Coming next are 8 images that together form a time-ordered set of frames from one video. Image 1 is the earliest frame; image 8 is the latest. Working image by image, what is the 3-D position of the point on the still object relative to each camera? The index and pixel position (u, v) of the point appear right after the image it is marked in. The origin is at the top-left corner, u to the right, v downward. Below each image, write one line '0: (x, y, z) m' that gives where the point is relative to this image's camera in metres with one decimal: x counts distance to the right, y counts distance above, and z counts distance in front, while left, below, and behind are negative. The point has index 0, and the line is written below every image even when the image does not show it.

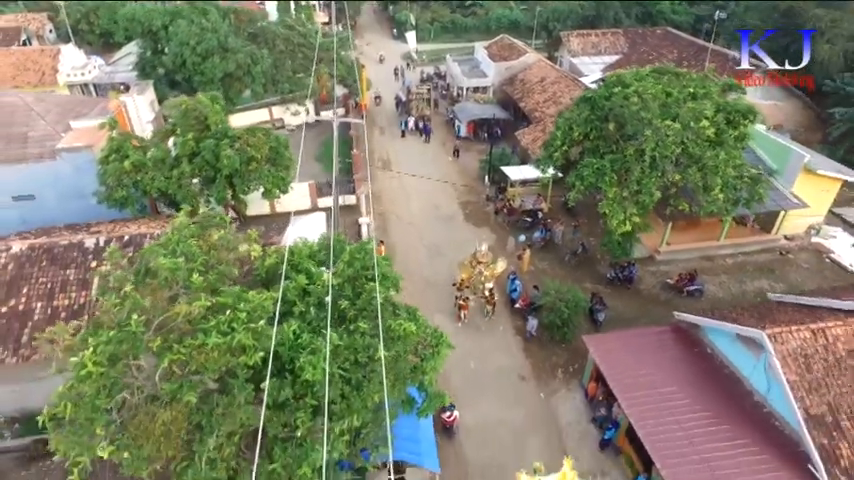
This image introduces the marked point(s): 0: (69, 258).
0: (-10.9, -0.5, +16.1) m
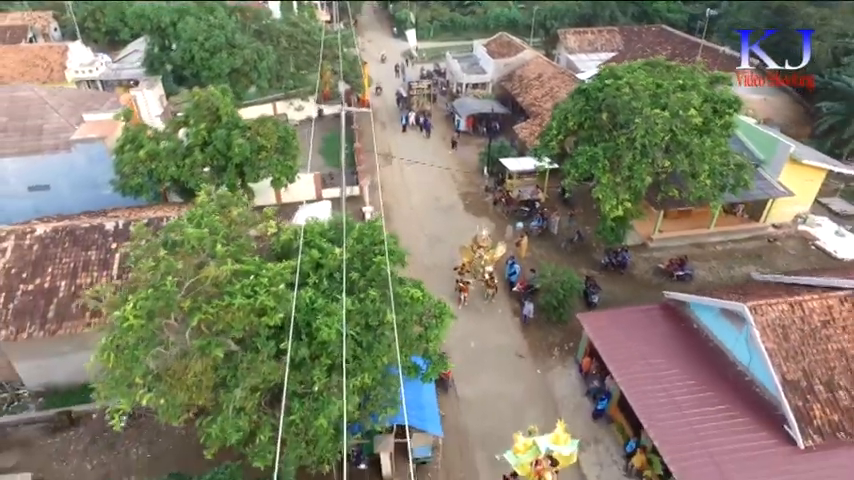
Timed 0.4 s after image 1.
0: (-10.8, 0.0, +17.0) m
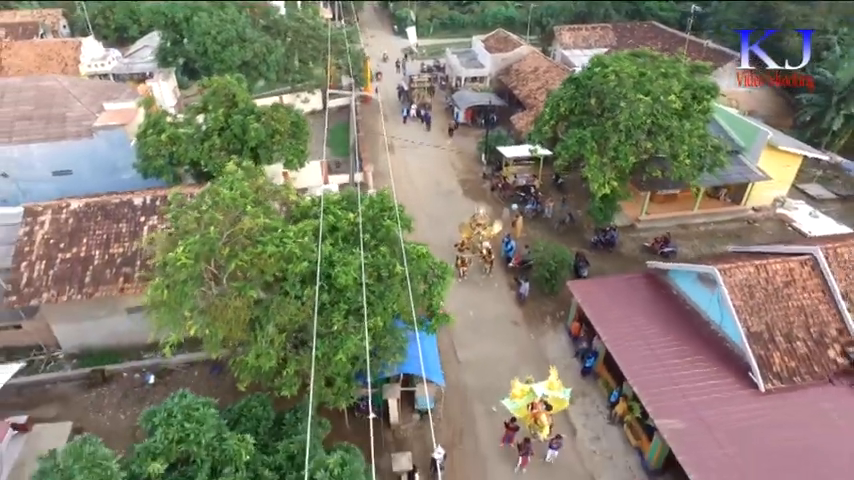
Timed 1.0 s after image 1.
0: (-10.7, +0.9, +18.5) m
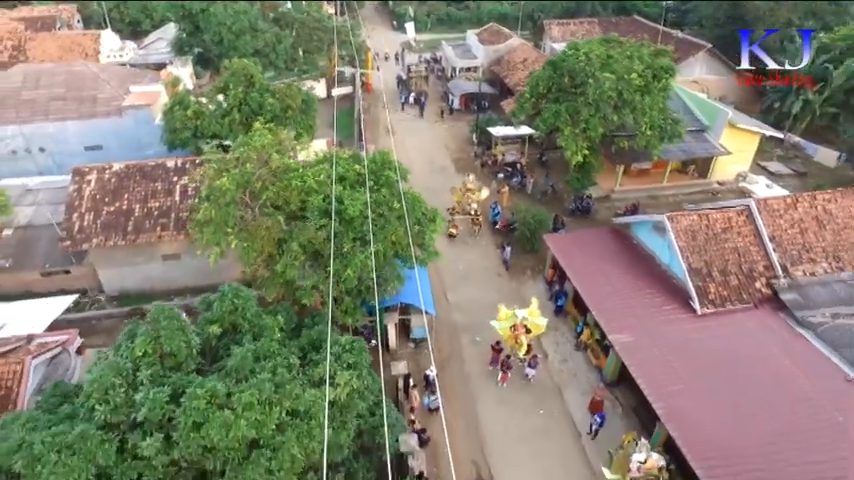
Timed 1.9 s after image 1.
0: (-10.9, +2.7, +21.4) m
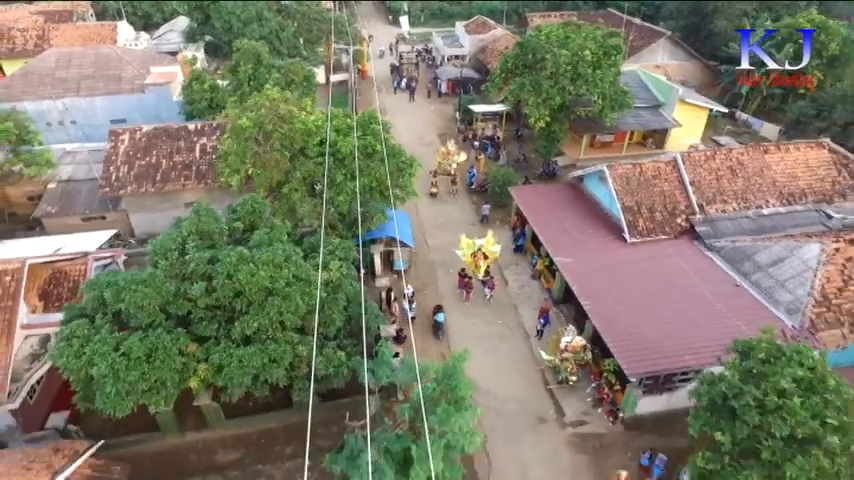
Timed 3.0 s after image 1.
0: (-11.7, +5.0, +25.2) m
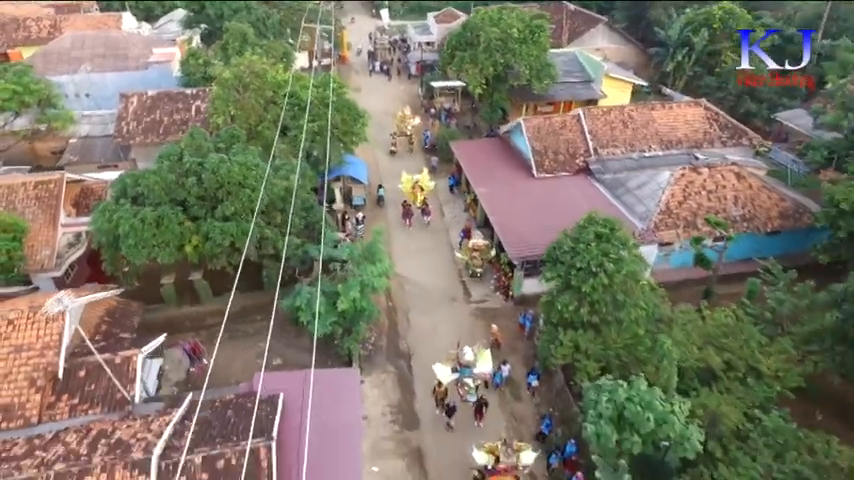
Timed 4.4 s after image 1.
0: (-14.3, +8.2, +30.7) m
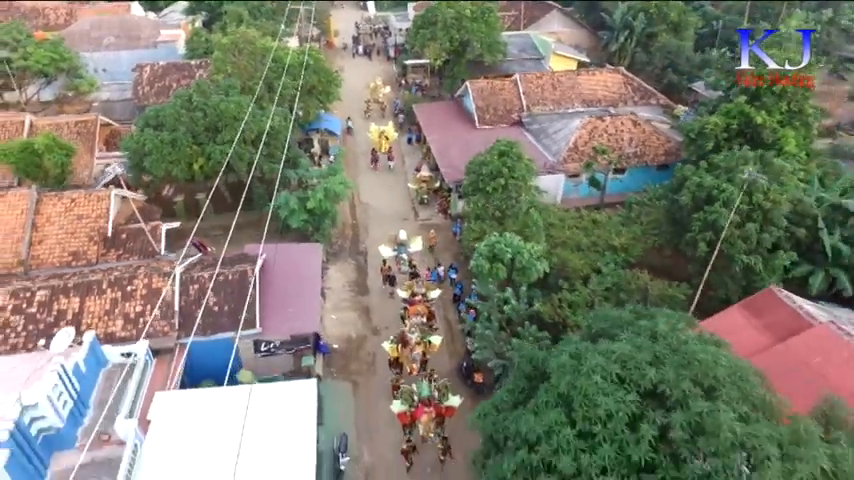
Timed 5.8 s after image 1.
0: (-16.6, +11.9, +36.5) m
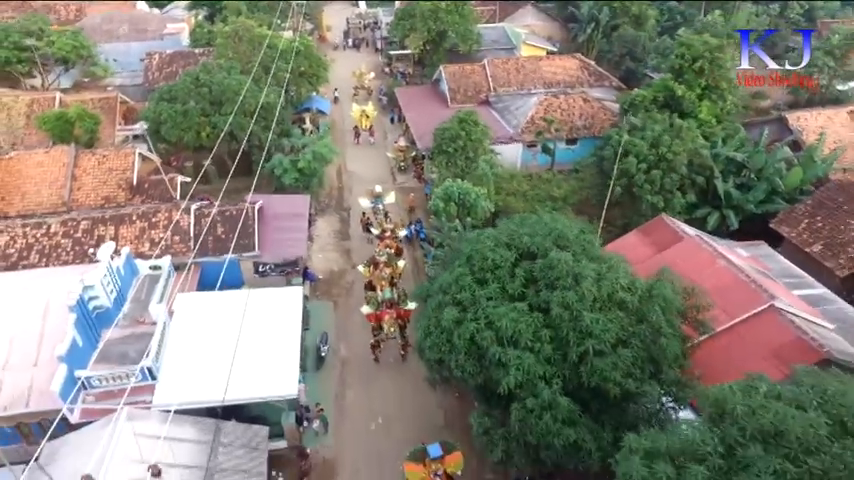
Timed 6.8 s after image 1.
0: (-18.2, +14.1, +40.7) m
